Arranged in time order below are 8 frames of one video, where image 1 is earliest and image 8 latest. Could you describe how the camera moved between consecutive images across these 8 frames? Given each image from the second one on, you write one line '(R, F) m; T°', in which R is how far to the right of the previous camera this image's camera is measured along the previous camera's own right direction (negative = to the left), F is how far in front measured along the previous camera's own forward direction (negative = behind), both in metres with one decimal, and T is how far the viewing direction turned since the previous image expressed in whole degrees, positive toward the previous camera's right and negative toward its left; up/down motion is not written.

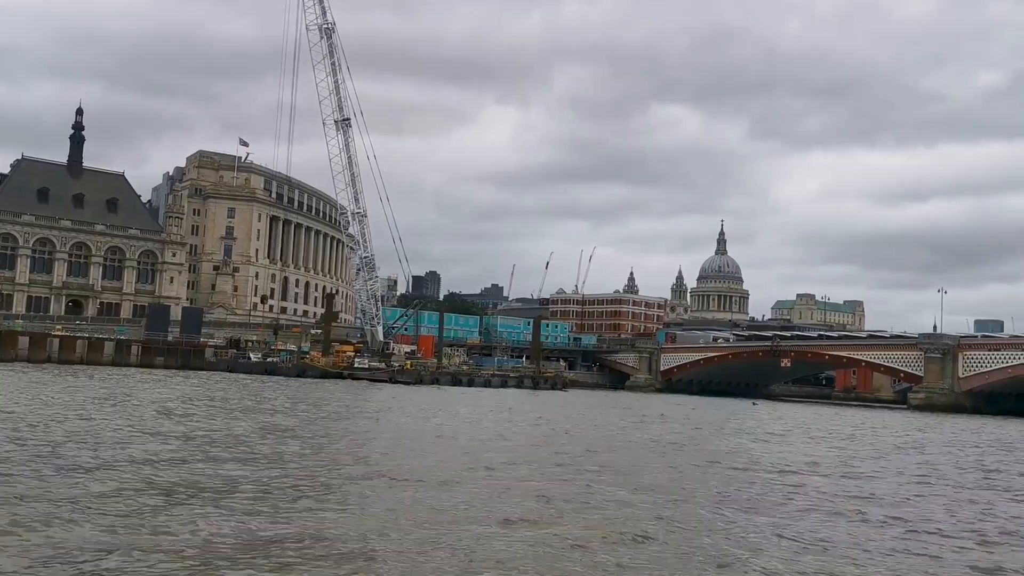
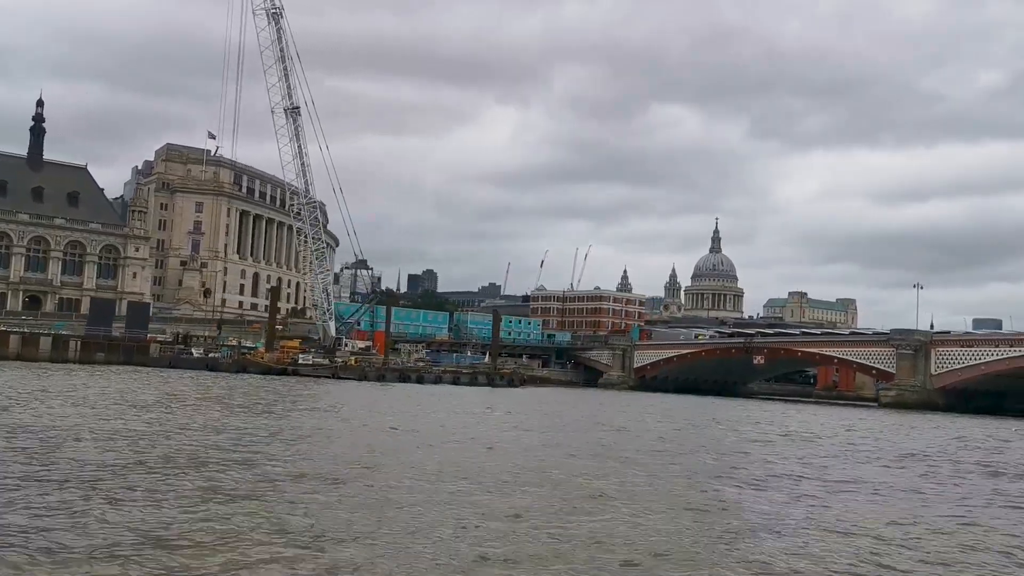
(+2.6, +2.0) m; 0°
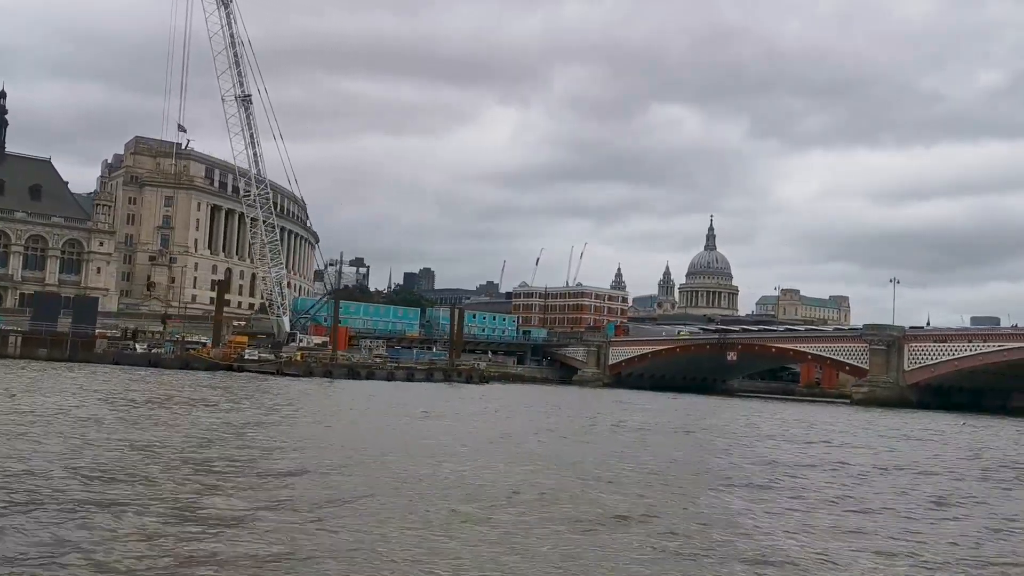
(+2.4, +1.8) m; 0°
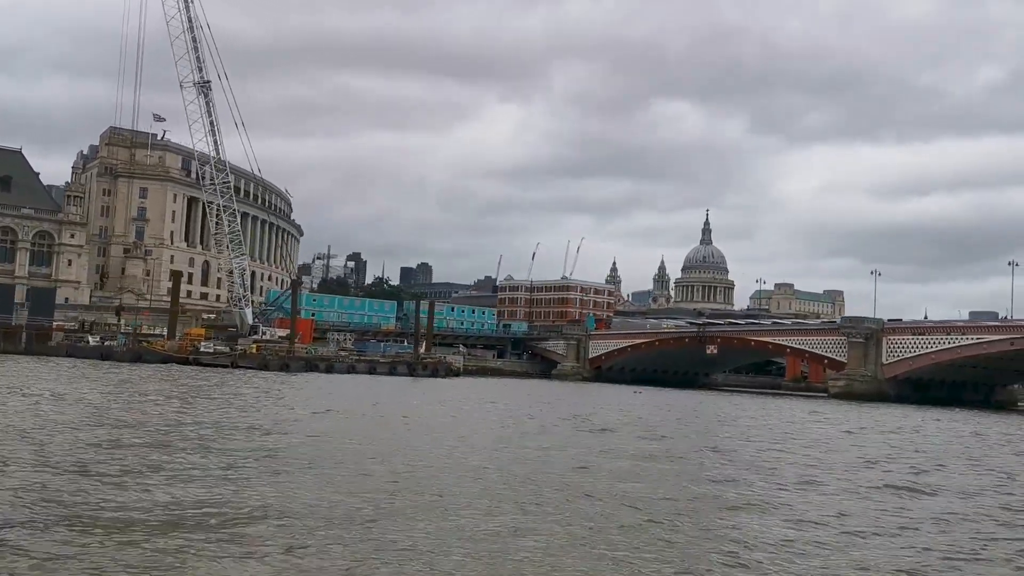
(+1.8, +1.4) m; 0°
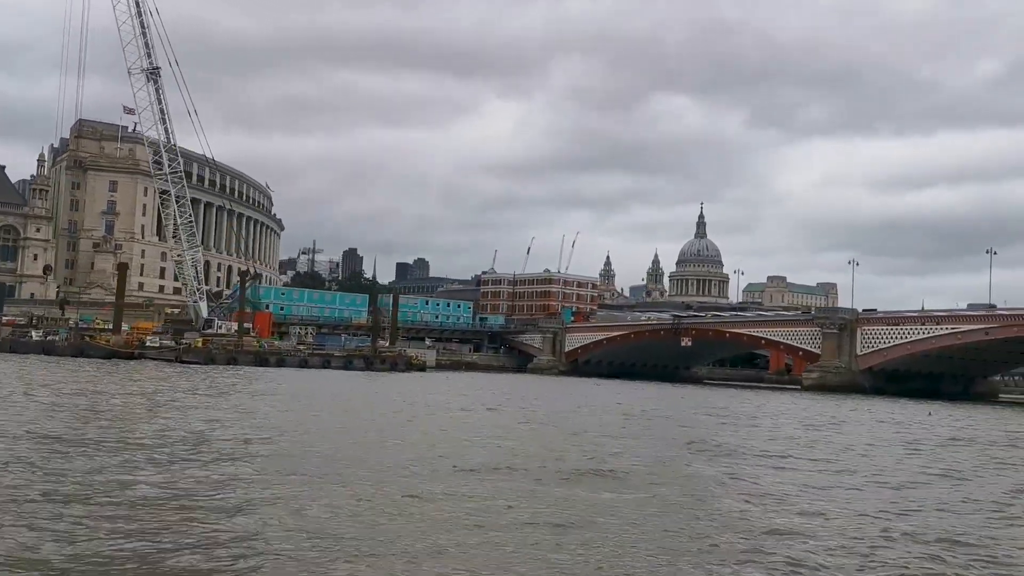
(+2.1, +1.6) m; 0°
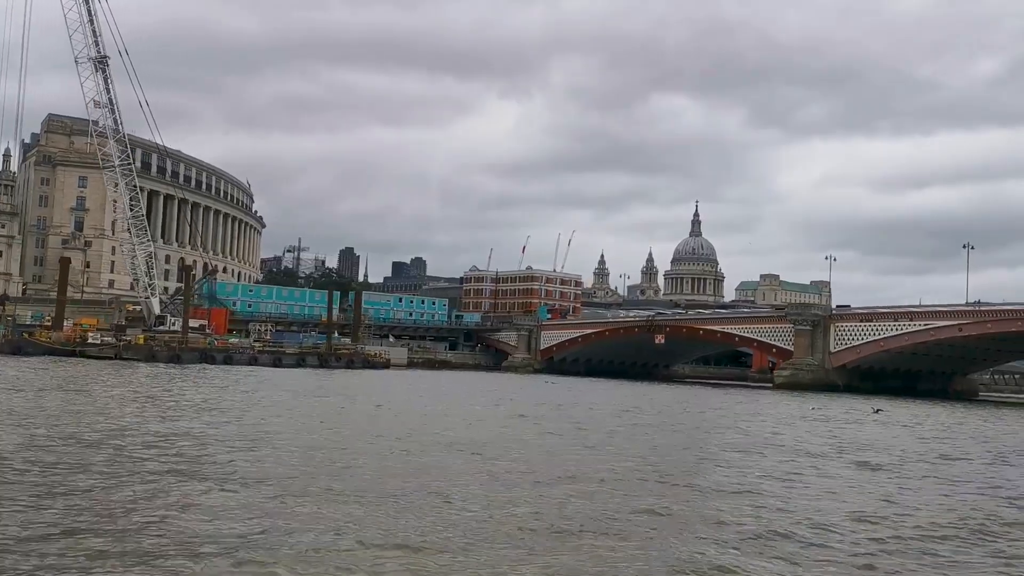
(+2.1, +1.6) m; 0°
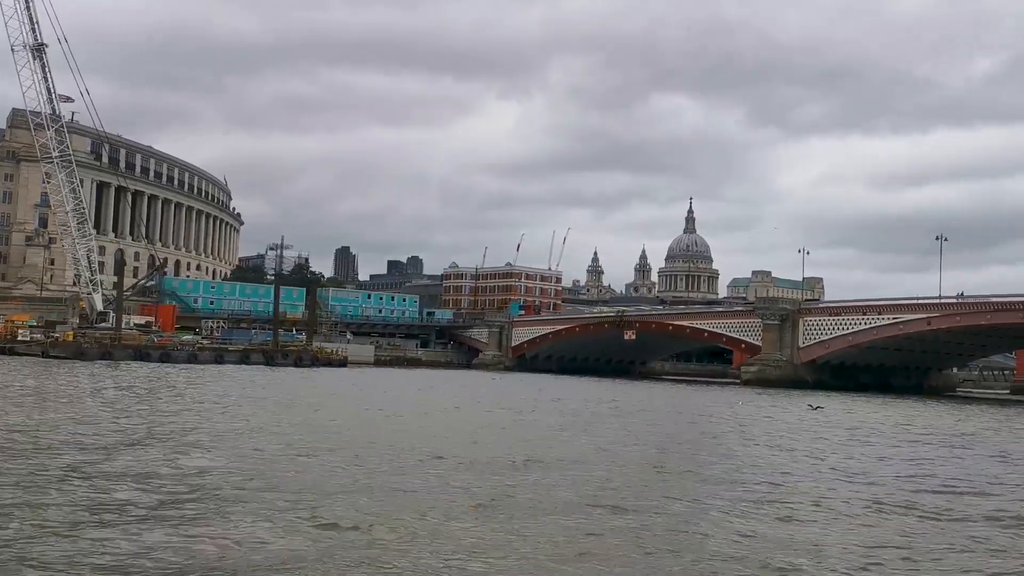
(+2.3, +1.8) m; 0°
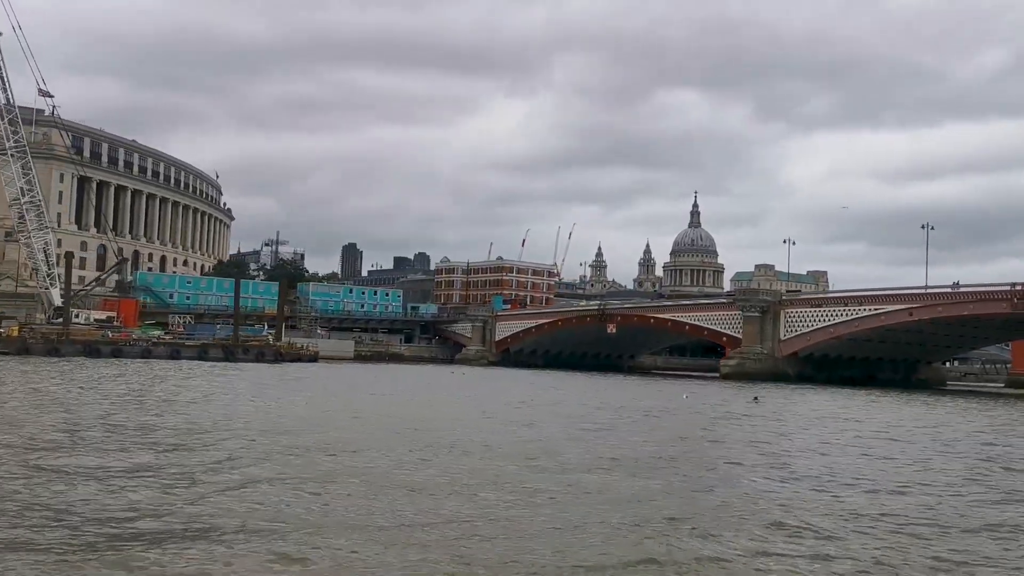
(+2.1, +1.6) m; 0°
